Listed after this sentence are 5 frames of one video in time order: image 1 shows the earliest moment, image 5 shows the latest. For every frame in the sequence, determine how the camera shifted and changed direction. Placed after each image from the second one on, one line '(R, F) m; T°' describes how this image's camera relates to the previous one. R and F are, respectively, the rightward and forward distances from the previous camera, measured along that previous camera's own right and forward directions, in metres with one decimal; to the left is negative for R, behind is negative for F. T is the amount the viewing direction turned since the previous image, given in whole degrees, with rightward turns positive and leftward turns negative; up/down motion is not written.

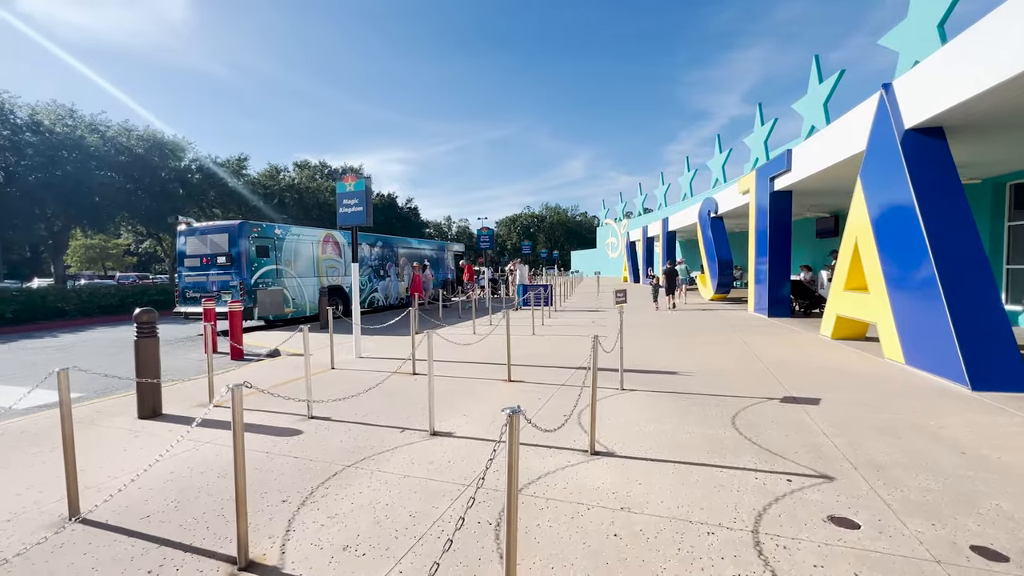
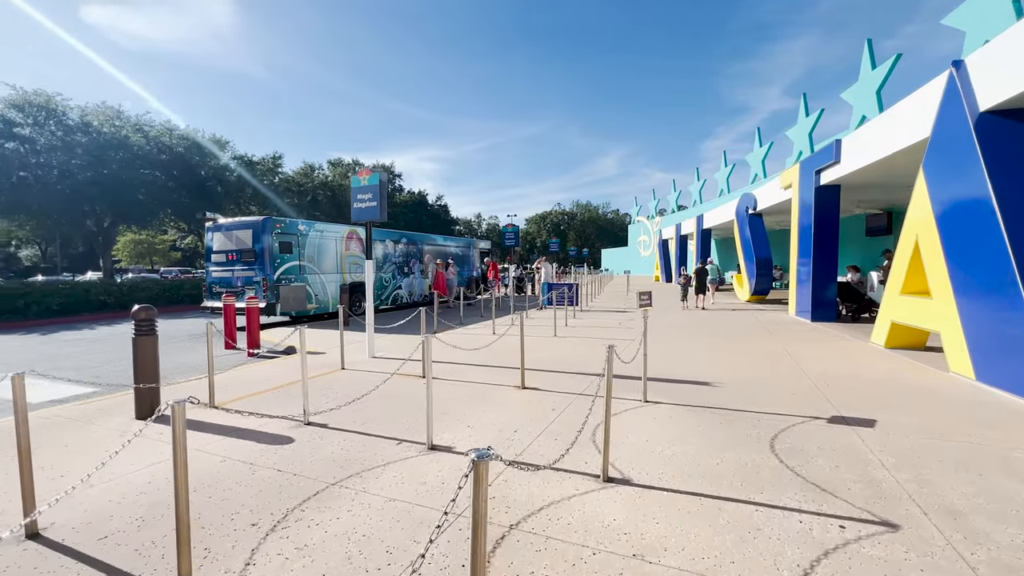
(+0.2, +0.5) m; -4°
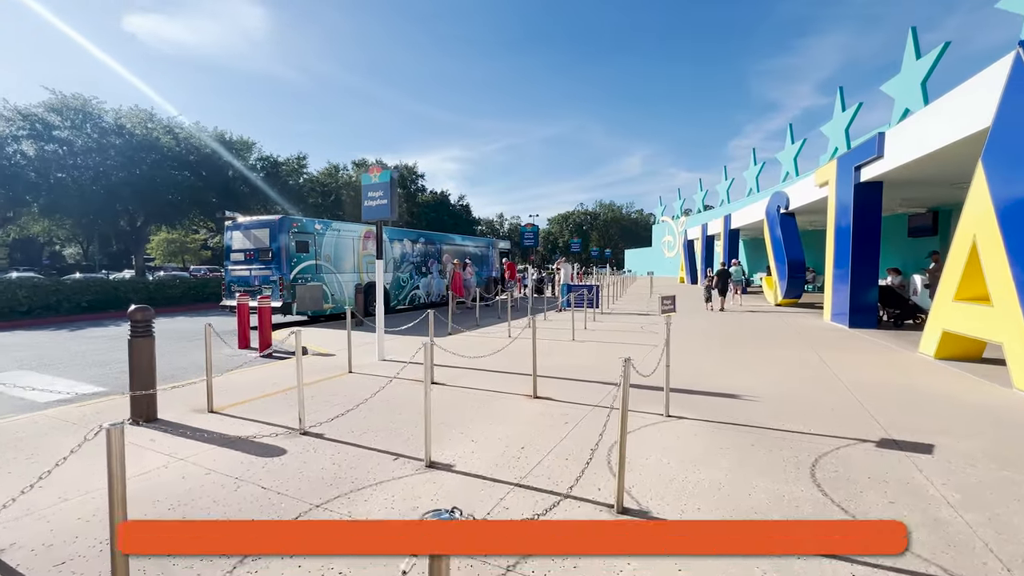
(+0.1, +0.4) m; -3°
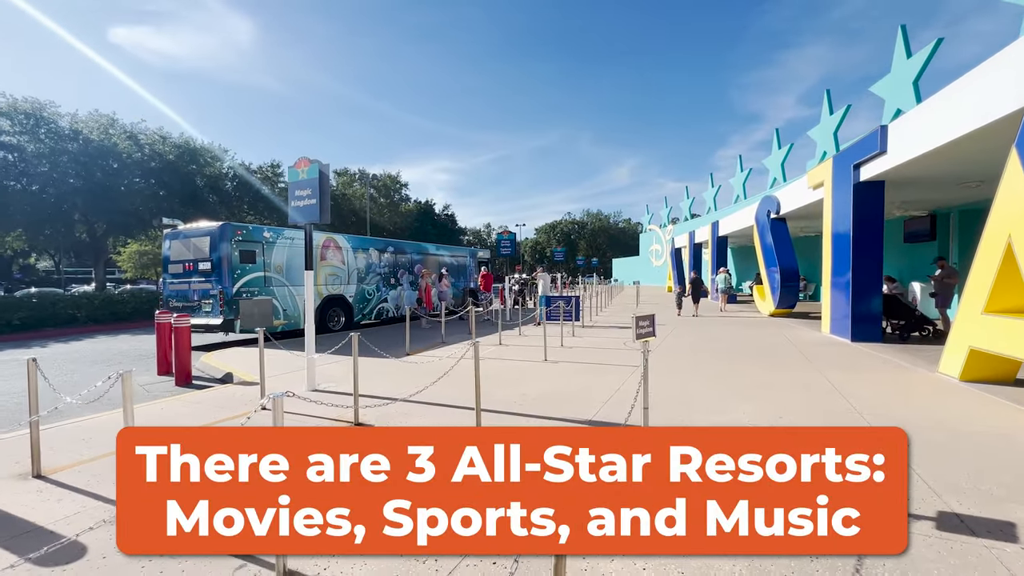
(+0.5, +1.2) m; +1°
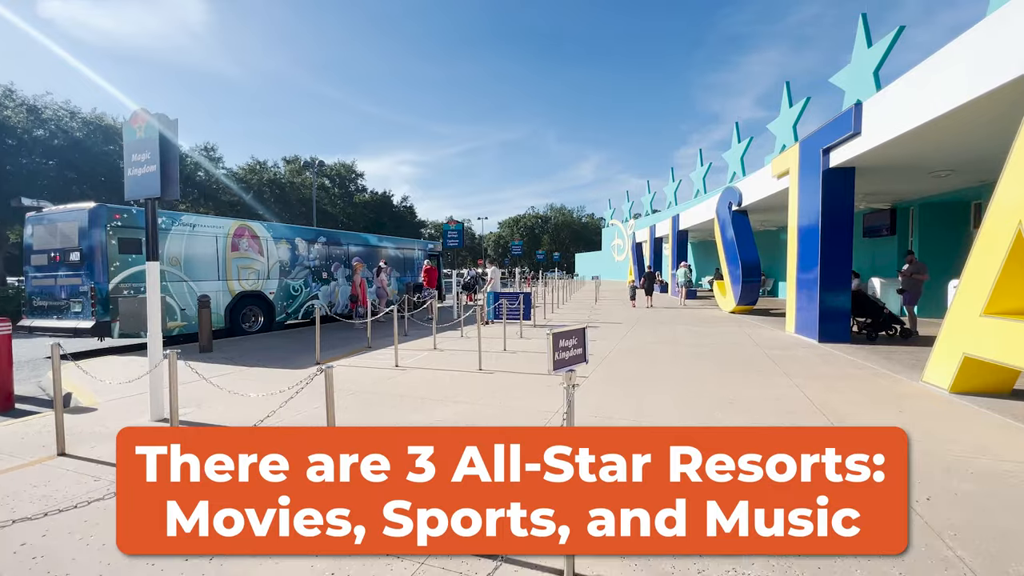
(+0.6, +1.4) m; +4°
